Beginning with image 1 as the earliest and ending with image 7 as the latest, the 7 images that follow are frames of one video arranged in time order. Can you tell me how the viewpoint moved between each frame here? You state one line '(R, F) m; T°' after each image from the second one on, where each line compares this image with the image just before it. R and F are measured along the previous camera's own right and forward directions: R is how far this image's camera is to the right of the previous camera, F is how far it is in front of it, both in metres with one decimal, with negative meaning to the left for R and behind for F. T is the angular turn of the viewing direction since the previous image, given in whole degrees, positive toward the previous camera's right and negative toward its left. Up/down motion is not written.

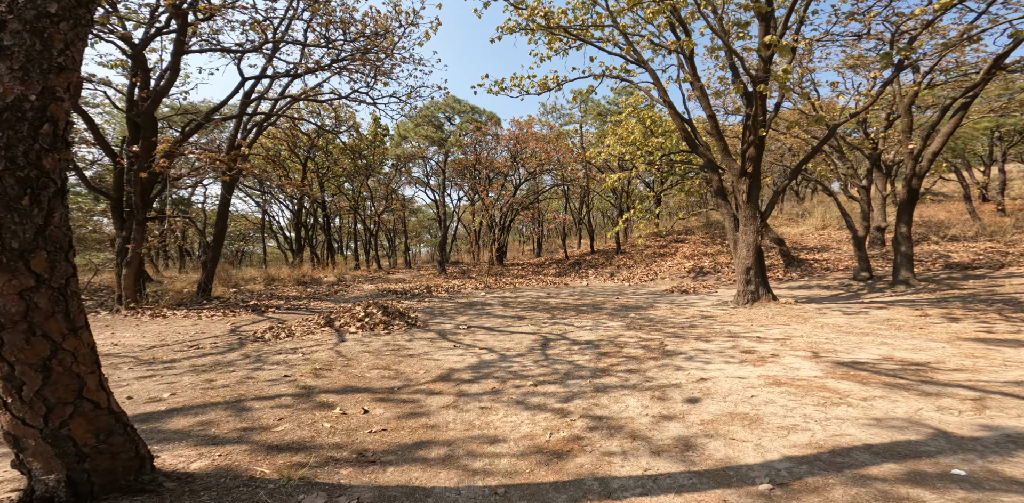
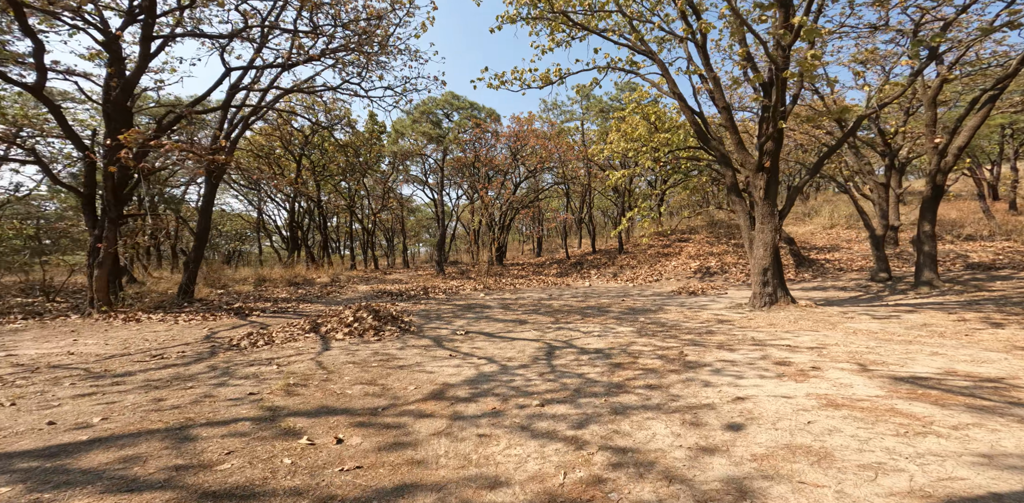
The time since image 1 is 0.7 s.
(0.0, +0.7) m; 0°
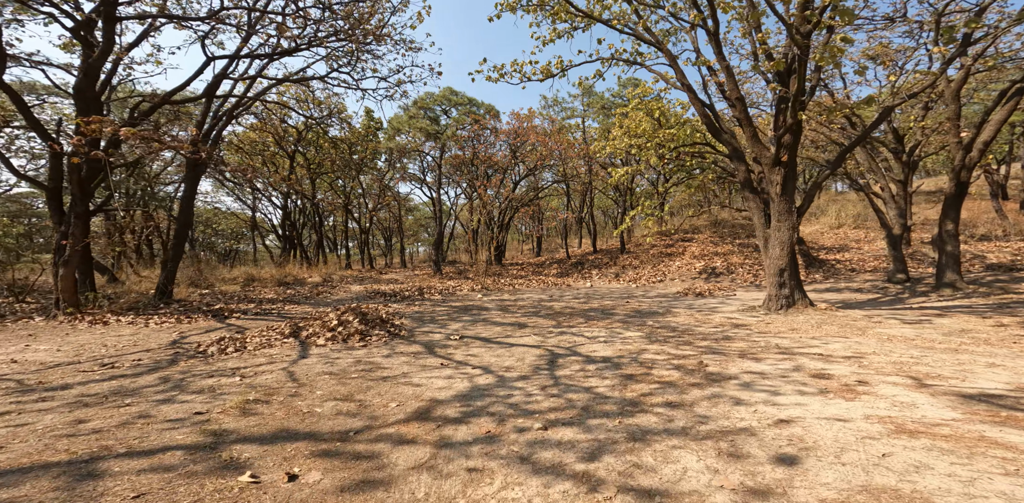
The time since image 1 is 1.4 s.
(0.0, +0.7) m; 0°
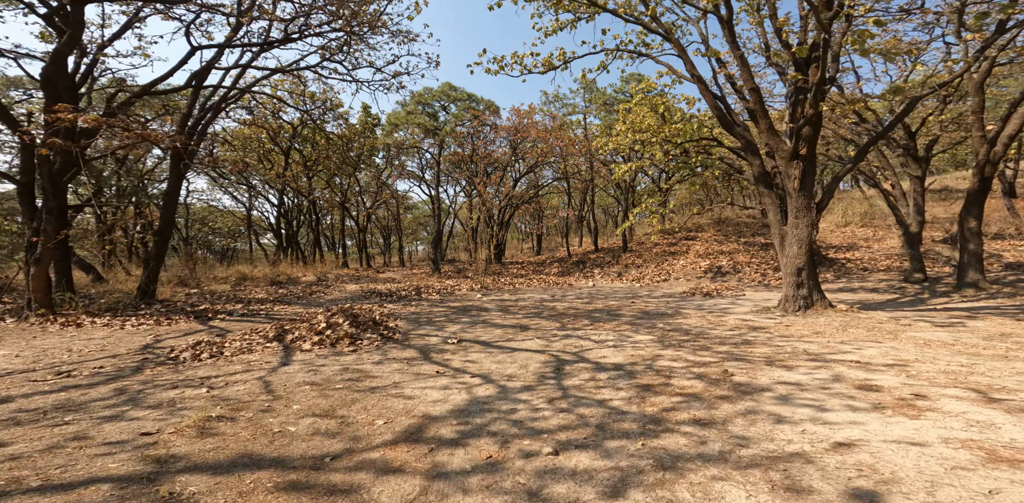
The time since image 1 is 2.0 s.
(0.0, +0.5) m; 0°
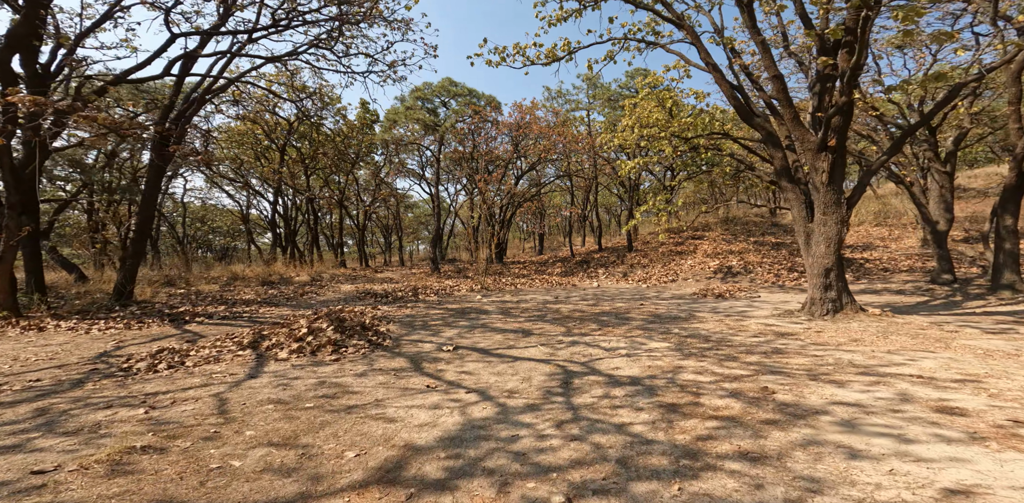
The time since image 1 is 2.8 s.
(0.0, +0.7) m; 0°
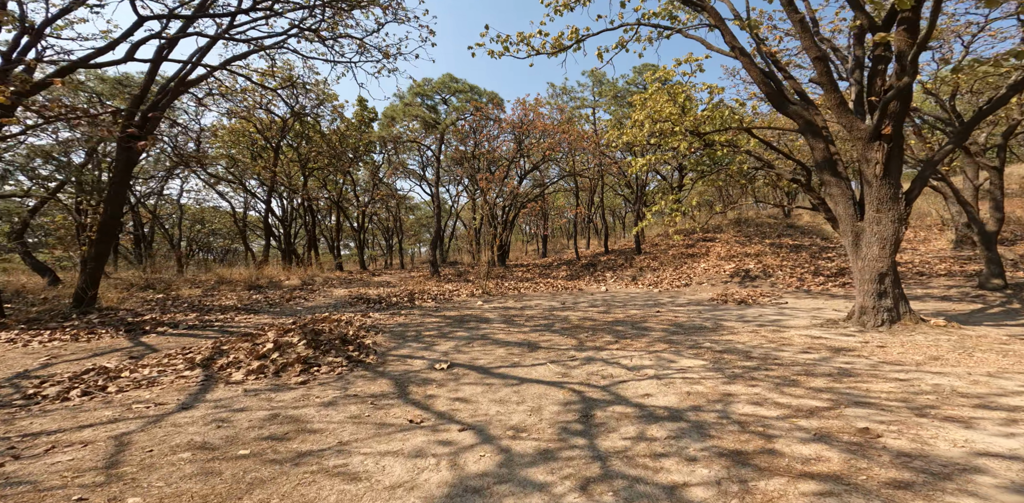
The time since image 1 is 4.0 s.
(0.0, +1.0) m; 0°
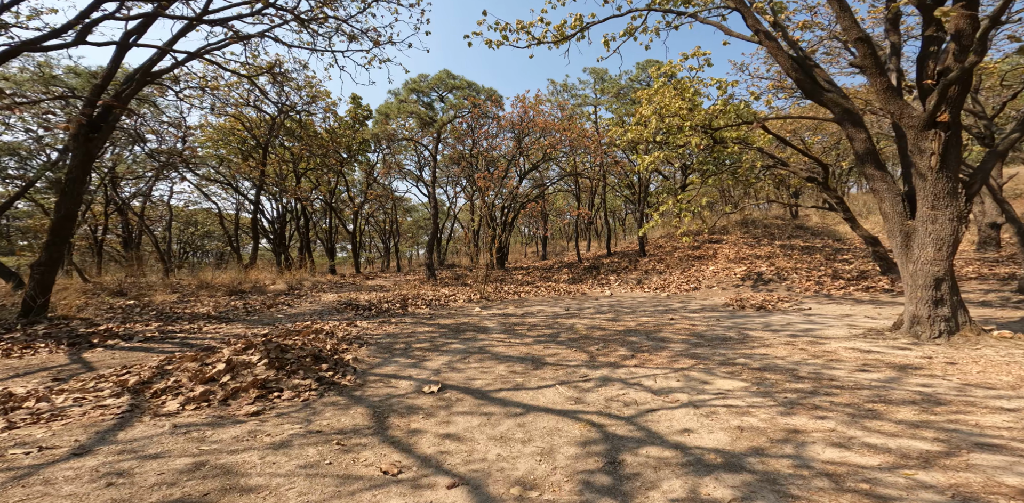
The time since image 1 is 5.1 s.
(0.0, +0.9) m; 0°
